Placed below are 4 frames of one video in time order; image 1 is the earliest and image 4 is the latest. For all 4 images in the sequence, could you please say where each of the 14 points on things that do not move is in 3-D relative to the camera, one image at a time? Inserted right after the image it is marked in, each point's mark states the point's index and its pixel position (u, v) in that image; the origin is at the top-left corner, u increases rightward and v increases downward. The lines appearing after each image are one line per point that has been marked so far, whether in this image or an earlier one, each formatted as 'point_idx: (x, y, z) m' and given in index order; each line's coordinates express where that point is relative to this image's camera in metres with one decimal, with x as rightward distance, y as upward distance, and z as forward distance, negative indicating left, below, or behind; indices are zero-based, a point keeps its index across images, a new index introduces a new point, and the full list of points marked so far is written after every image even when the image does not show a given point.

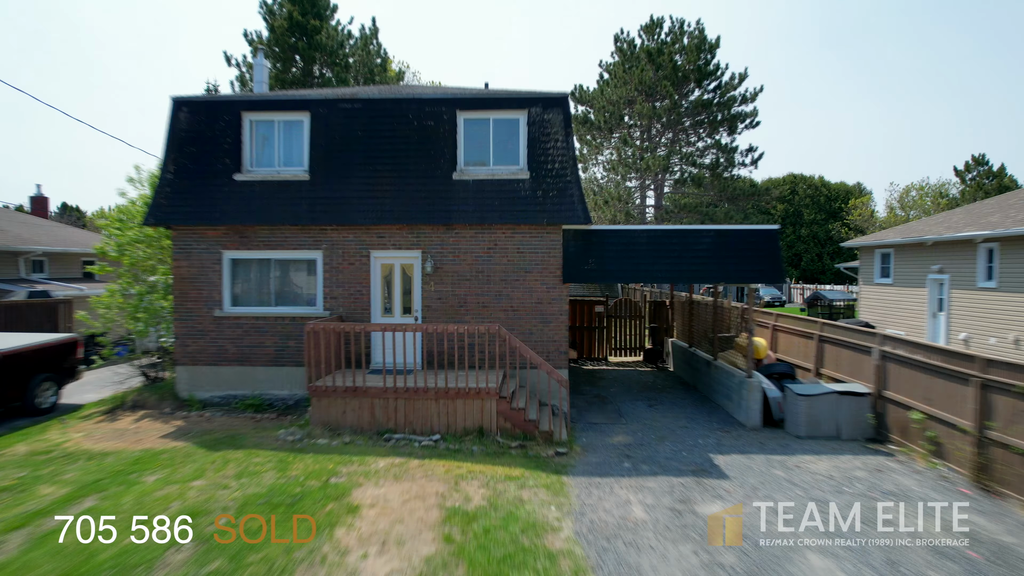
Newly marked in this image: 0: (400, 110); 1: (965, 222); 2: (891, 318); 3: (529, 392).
0: (-1.9, +3.1, +9.2) m
1: (+11.1, +1.6, +12.9) m
2: (+10.9, -0.9, +15.2) m
3: (+0.3, -1.6, +8.0) m
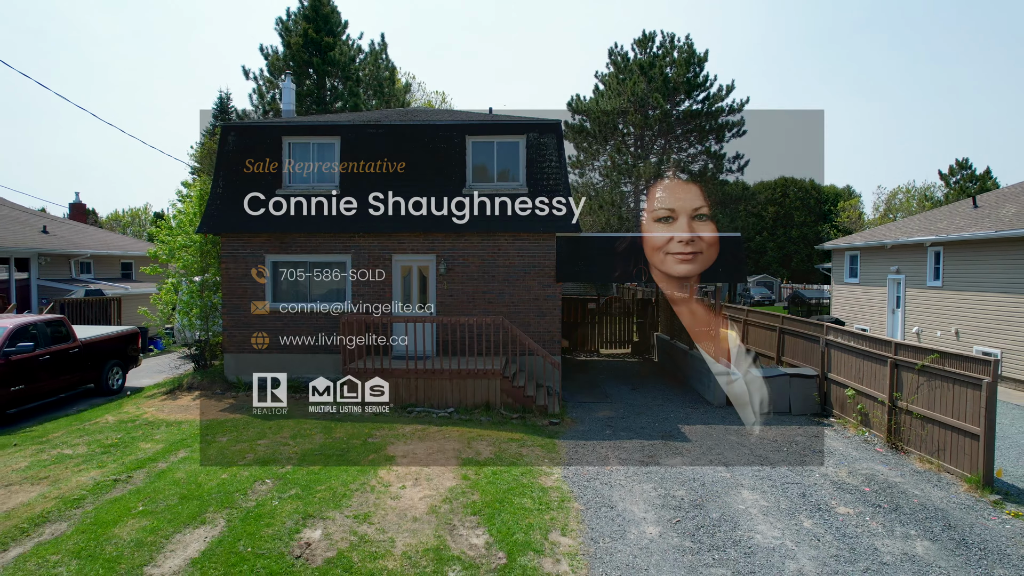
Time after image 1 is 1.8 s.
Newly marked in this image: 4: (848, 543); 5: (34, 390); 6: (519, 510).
0: (-1.9, +3.1, +10.7) m
1: (+11.2, +1.7, +14.4) m
2: (+11.0, -0.8, +16.7) m
3: (+0.3, -1.6, +9.5) m
4: (+3.3, -2.5, +5.2) m
5: (-7.7, -1.6, +8.4) m
6: (+0.1, -2.3, +5.6) m
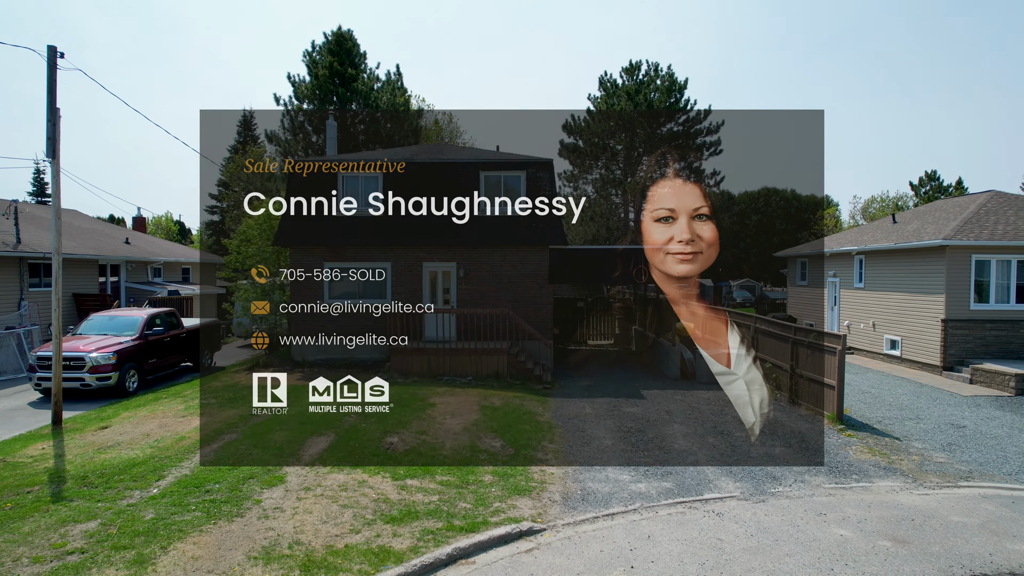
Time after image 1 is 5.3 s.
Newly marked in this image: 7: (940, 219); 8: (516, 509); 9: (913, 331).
0: (-1.8, +3.1, +13.6) m
1: (+11.2, +1.6, +17.4) m
2: (+11.0, -0.9, +19.7) m
3: (+0.4, -1.6, +12.4) m
4: (+3.4, -2.5, +8.2) m
5: (-7.6, -1.6, +11.4) m
6: (+0.2, -2.3, +8.5) m
7: (+11.7, +1.9, +14.3) m
8: (0.0, -2.5, +6.0) m
9: (+10.4, -1.1, +13.7) m
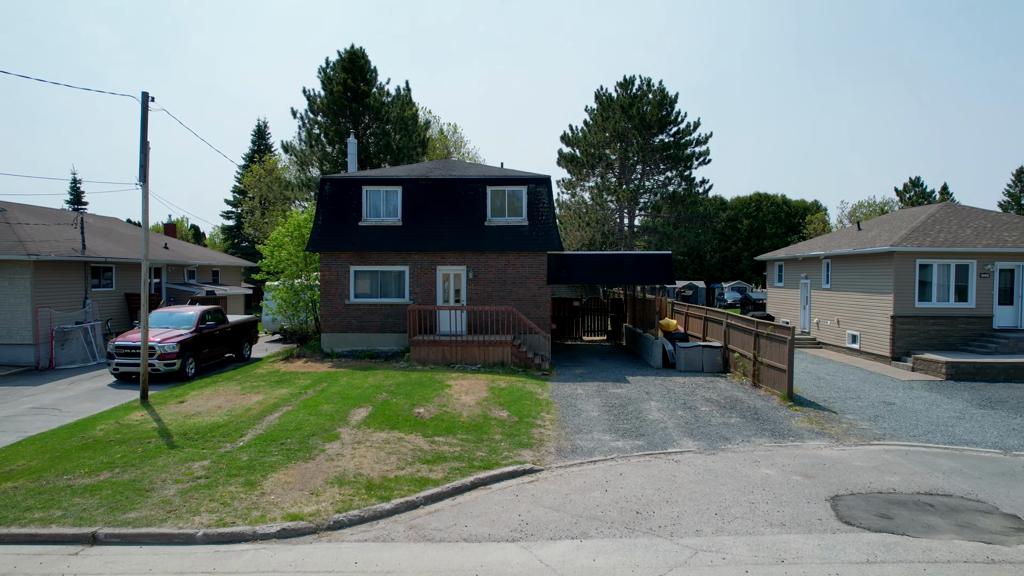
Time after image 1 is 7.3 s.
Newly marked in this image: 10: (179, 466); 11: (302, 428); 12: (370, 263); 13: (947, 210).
0: (-1.7, +3.1, +15.5) m
1: (+11.3, +1.6, +19.2) m
2: (+11.1, -0.9, +21.5) m
3: (+0.5, -1.6, +14.2) m
4: (+3.5, -2.5, +10.0) m
5: (-7.5, -1.6, +13.2) m
6: (+0.3, -2.3, +10.3) m
7: (+11.7, +1.9, +16.1) m
8: (+0.1, -2.5, +7.8) m
9: (+10.5, -1.1, +15.5) m
10: (-4.3, -2.3, +6.8) m
11: (-3.4, -2.3, +8.5) m
12: (-4.1, +0.7, +15.1) m
13: (+13.5, +2.5, +16.4) m
